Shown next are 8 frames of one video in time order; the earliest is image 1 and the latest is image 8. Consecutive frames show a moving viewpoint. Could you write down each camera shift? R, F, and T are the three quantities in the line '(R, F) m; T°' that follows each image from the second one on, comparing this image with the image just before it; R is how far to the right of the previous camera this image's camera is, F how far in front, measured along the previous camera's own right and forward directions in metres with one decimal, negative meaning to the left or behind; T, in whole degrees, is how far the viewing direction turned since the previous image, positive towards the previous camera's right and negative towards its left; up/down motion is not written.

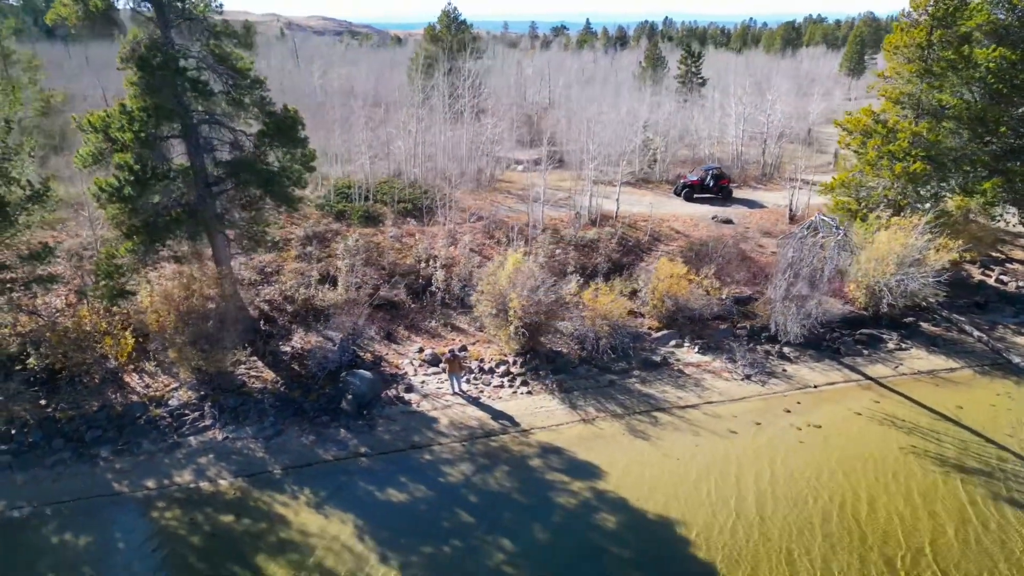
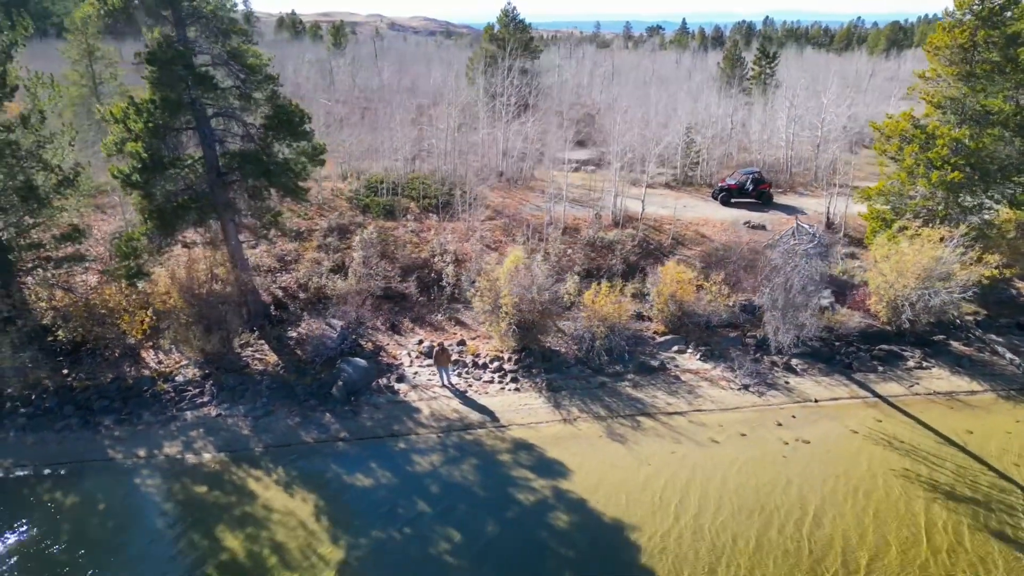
(+1.6, +0.1) m; -6°
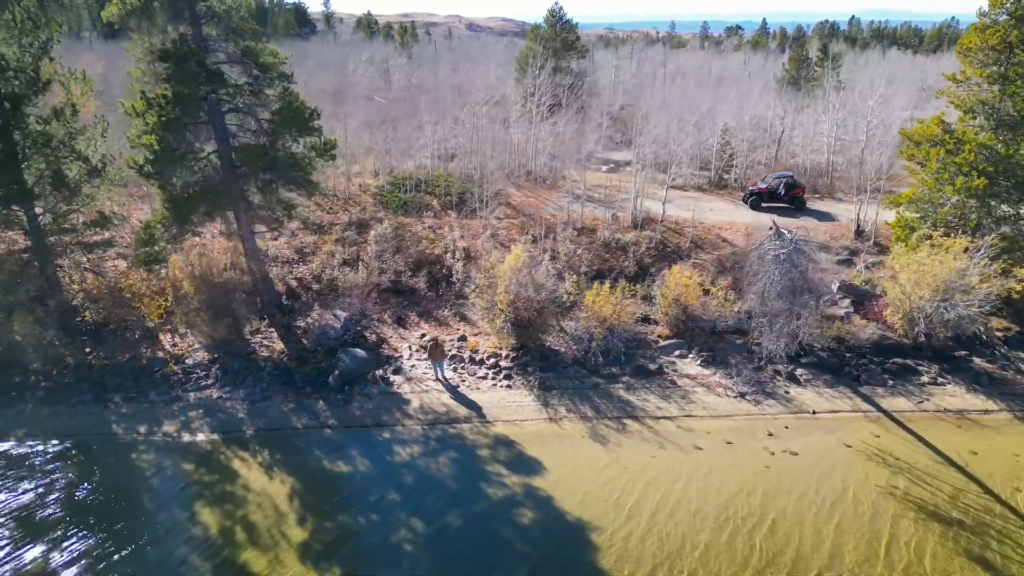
(+1.2, 0.0) m; -5°
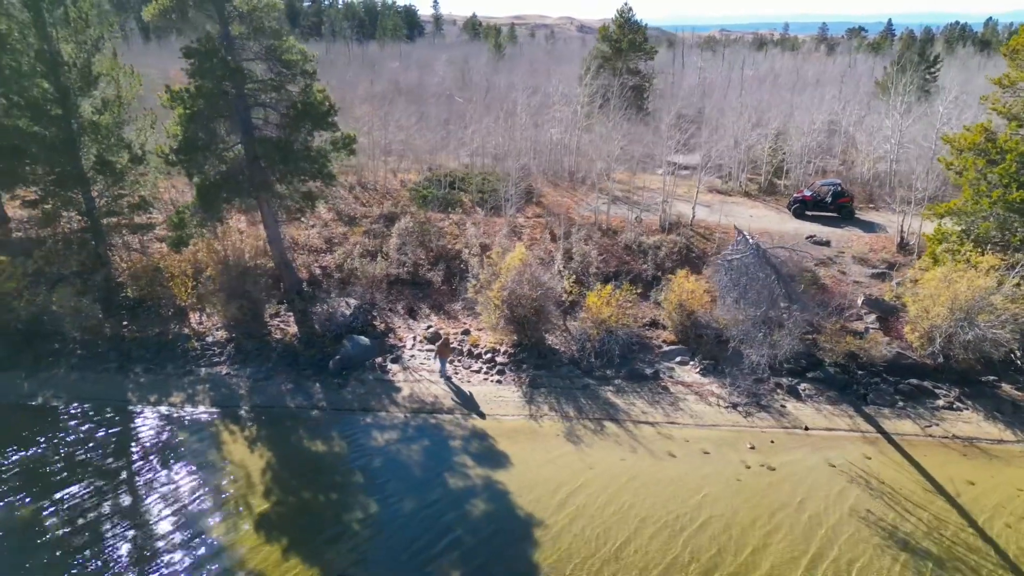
(+1.7, 0.0) m; -7°
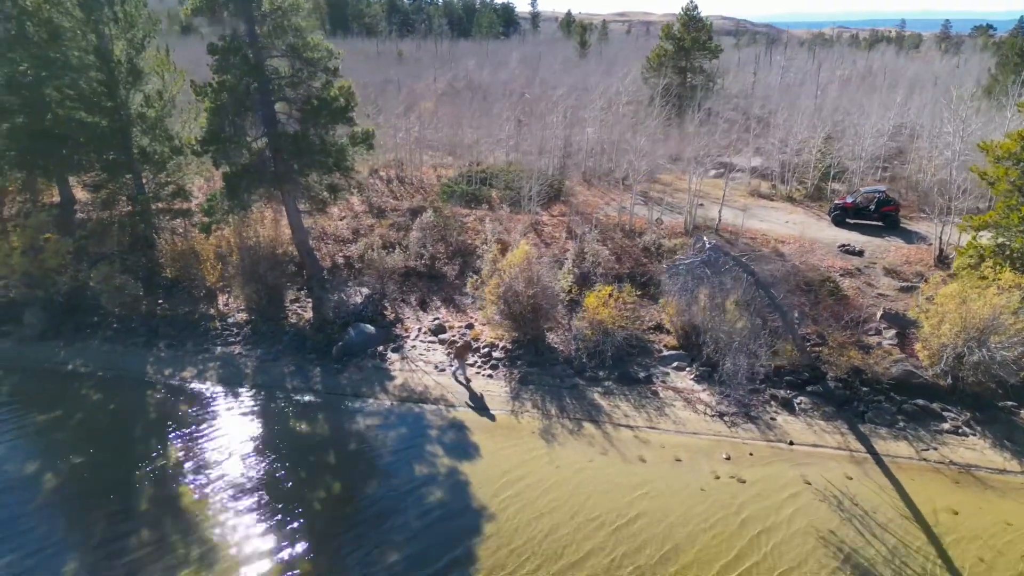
(+1.6, -0.1) m; -6°
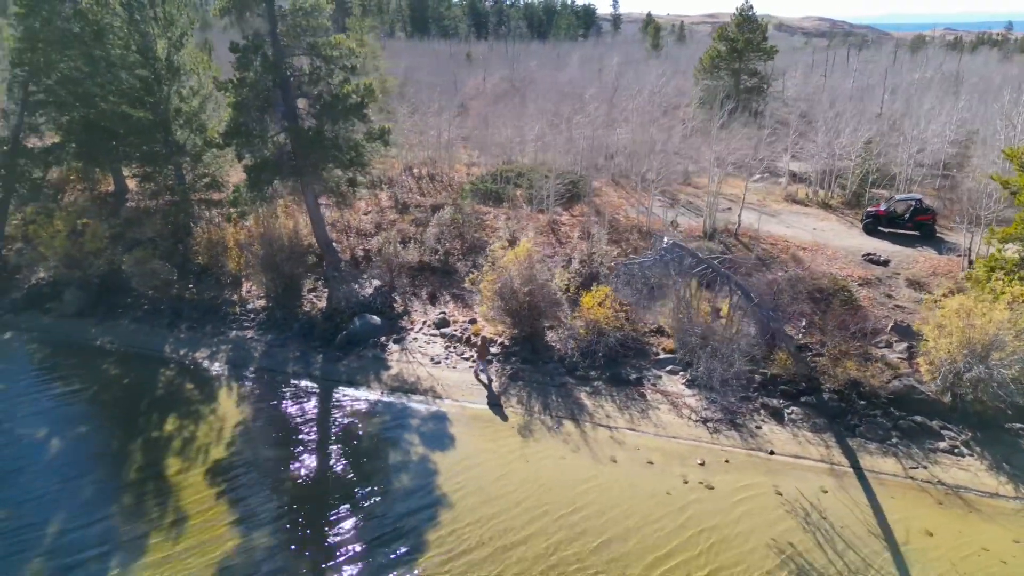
(+1.4, -0.1) m; -5°
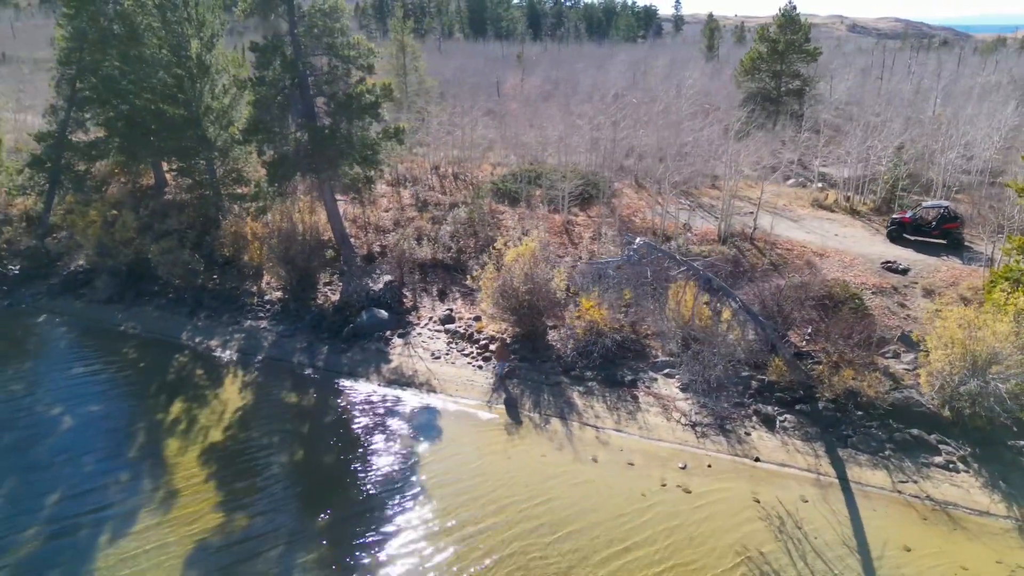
(+1.0, -0.2) m; -4°
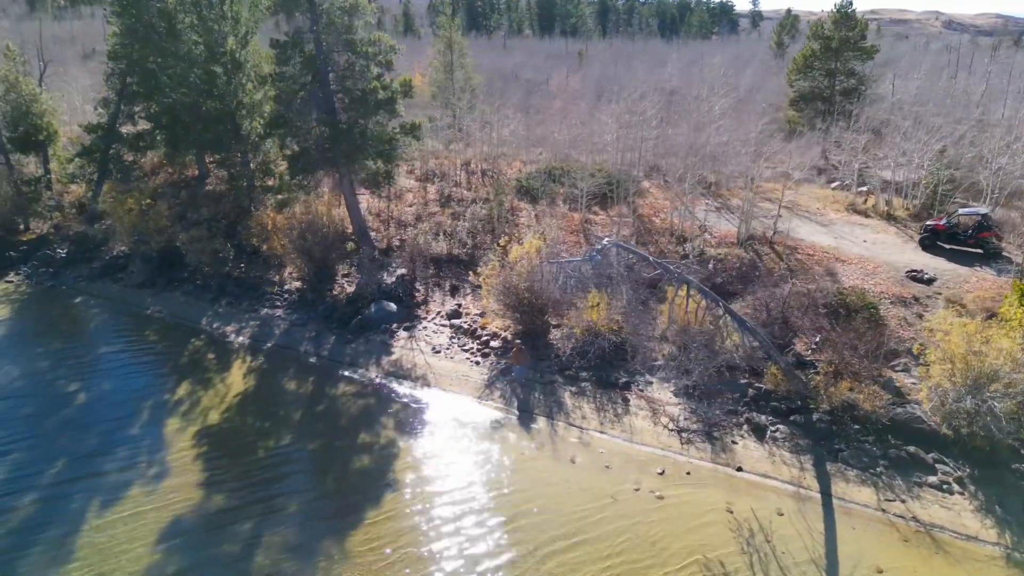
(+1.2, -0.1) m; -5°
